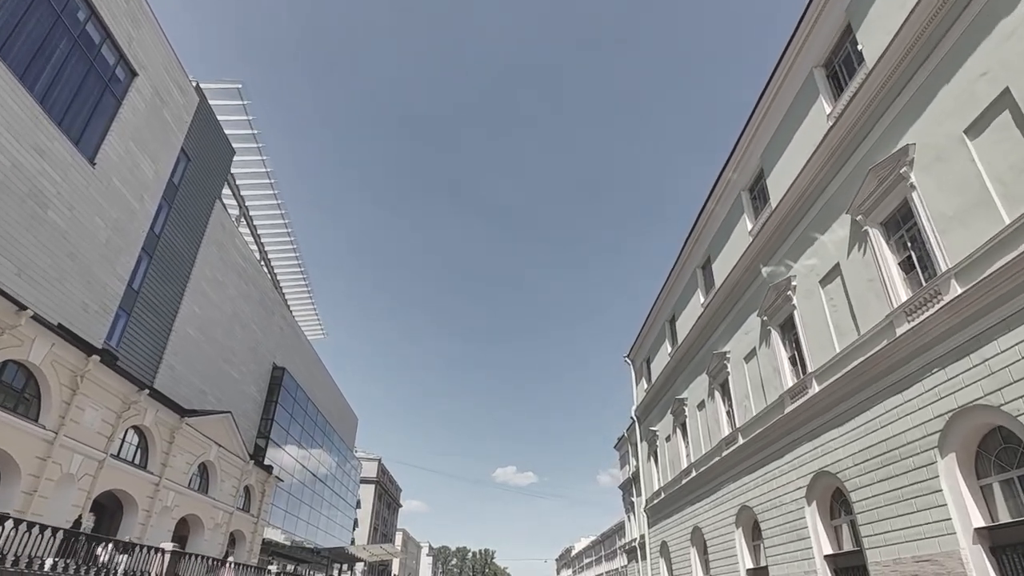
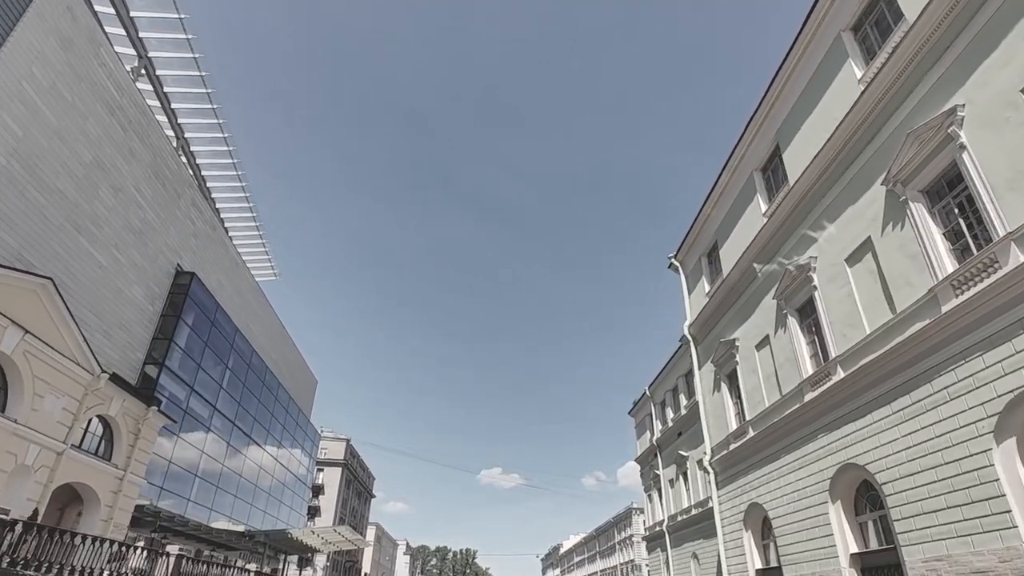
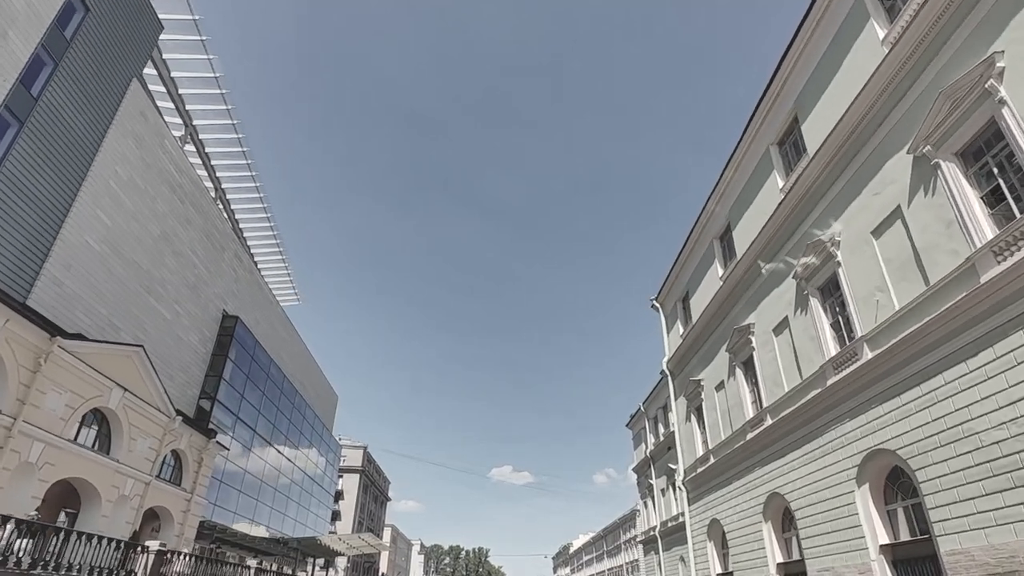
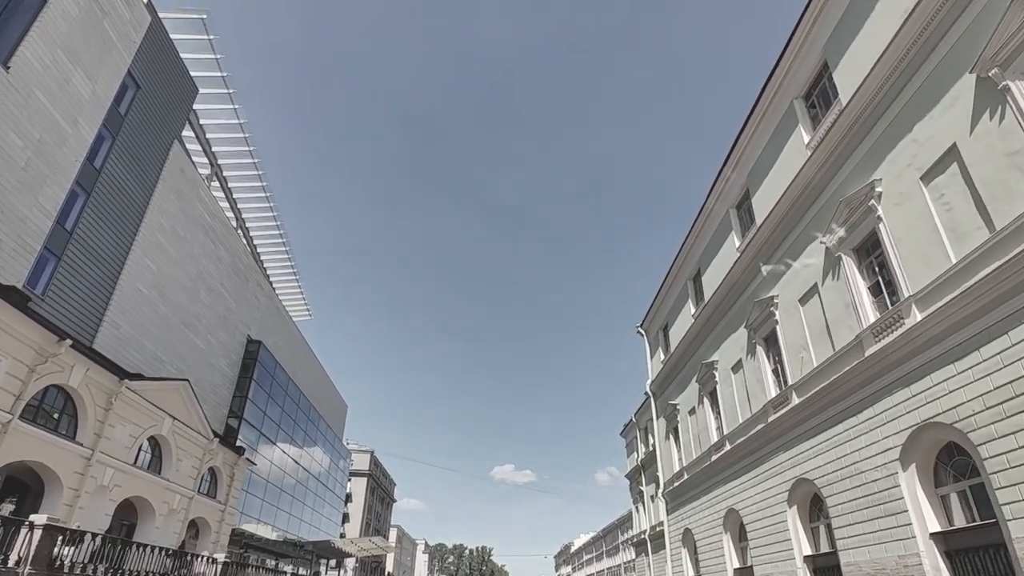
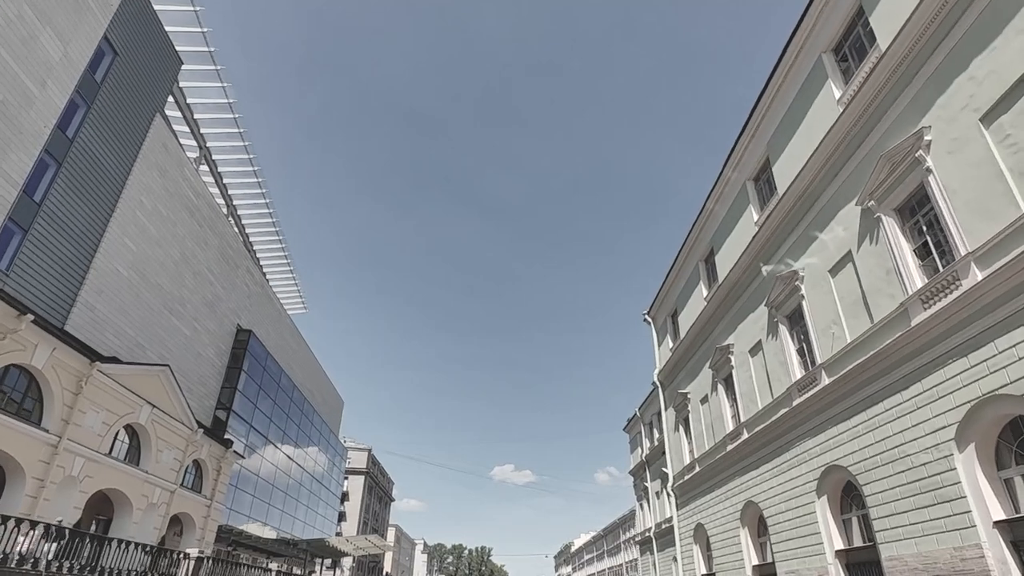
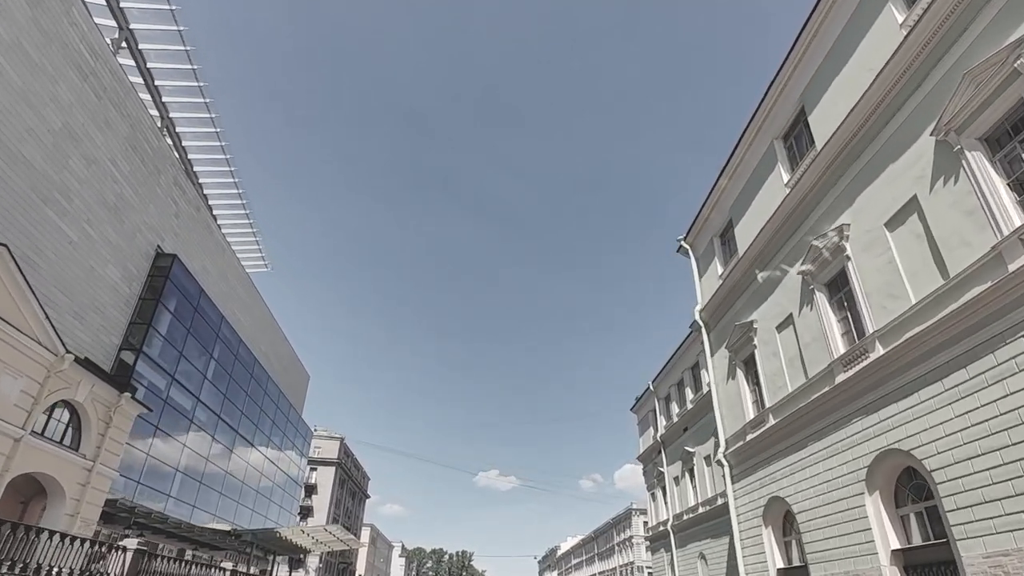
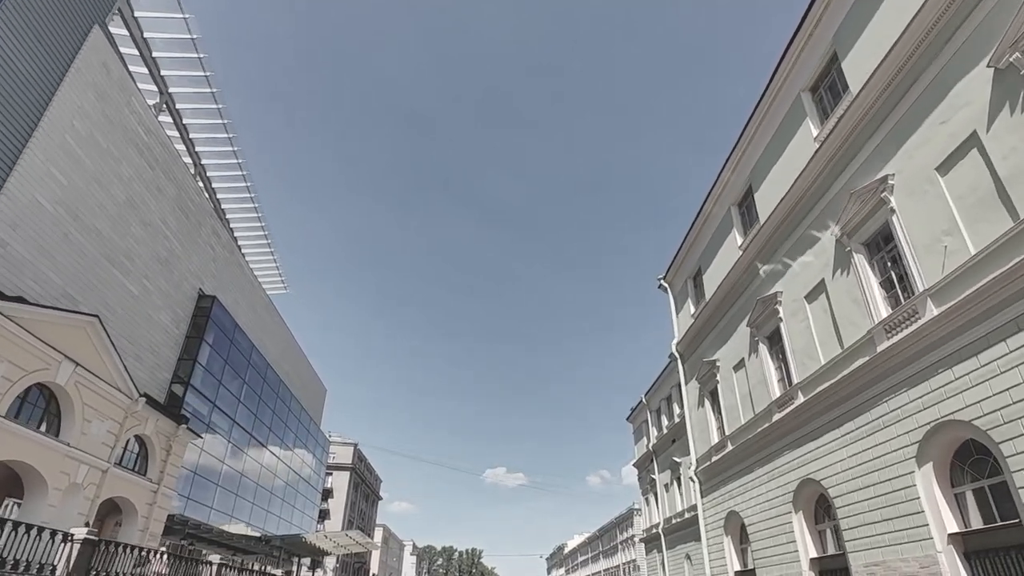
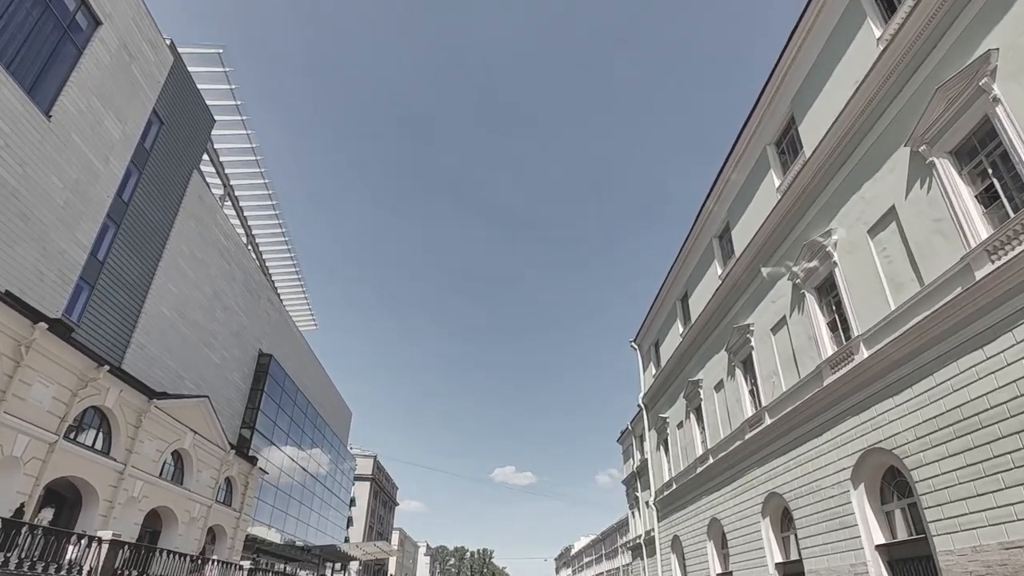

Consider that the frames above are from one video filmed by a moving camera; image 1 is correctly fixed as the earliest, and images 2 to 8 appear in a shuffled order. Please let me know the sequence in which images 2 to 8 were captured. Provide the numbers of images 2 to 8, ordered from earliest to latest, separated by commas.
8, 4, 5, 3, 7, 2, 6
